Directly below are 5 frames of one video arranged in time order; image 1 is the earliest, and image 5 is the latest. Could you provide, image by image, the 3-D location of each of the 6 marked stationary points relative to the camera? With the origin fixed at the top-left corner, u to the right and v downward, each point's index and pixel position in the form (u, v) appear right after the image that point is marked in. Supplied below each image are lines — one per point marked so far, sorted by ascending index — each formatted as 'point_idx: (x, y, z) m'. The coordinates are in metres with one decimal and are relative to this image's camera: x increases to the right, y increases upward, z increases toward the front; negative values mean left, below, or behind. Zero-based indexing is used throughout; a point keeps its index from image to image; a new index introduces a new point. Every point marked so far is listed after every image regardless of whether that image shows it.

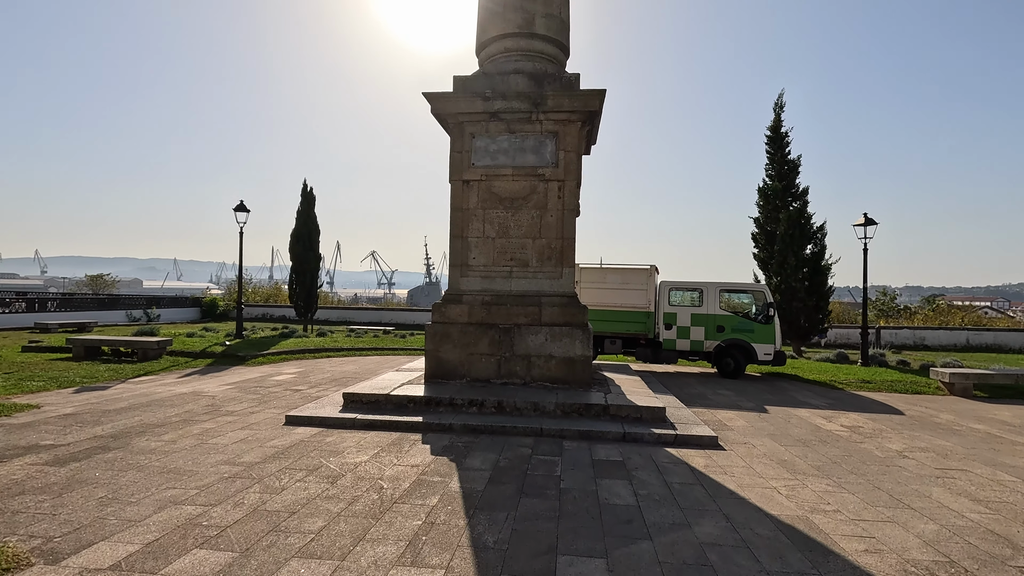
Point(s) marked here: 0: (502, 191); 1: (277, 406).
0: (-0.1, +1.4, +7.6) m
1: (-3.2, -1.6, +7.3) m
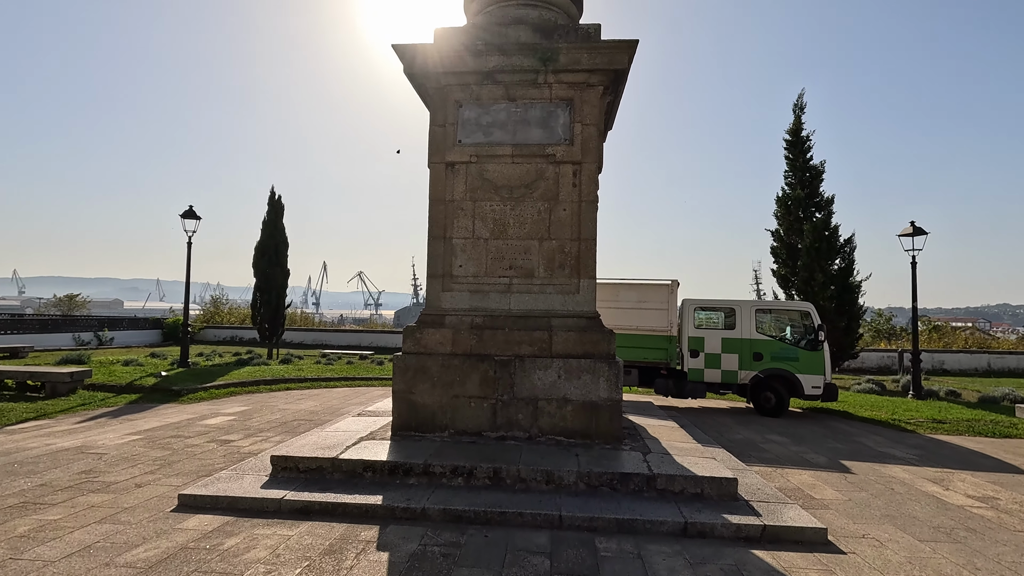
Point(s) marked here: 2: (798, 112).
0: (-0.2, +1.2, +5.7) m
1: (-3.2, -1.8, +5.2) m
2: (+8.2, +5.0, +15.3) m
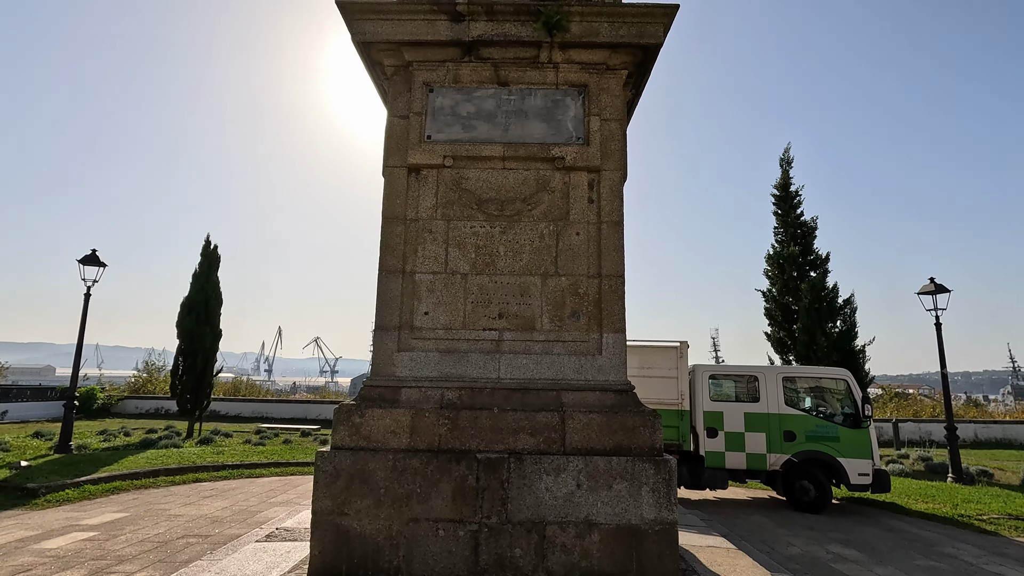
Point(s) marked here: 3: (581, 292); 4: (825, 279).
0: (-0.2, +0.8, +4.0) m
1: (-3.2, -2.1, +2.9) m
2: (+7.5, +3.3, +14.6) m
3: (+0.5, 0.0, +3.9) m
4: (+7.9, +0.2, +13.6) m
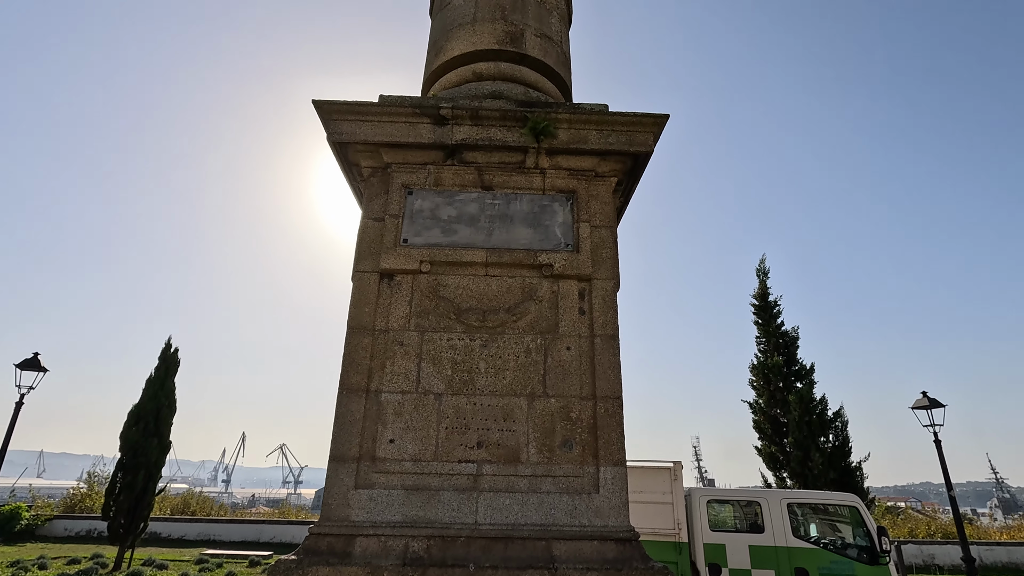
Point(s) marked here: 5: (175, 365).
0: (-0.3, -0.1, +3.6) m
1: (-3.3, -2.6, +1.9) m
2: (+6.9, +0.3, +14.7) m
3: (+0.4, -0.8, +3.4) m
4: (+7.4, -2.5, +13.2) m
5: (-9.0, -2.1, +14.4) m
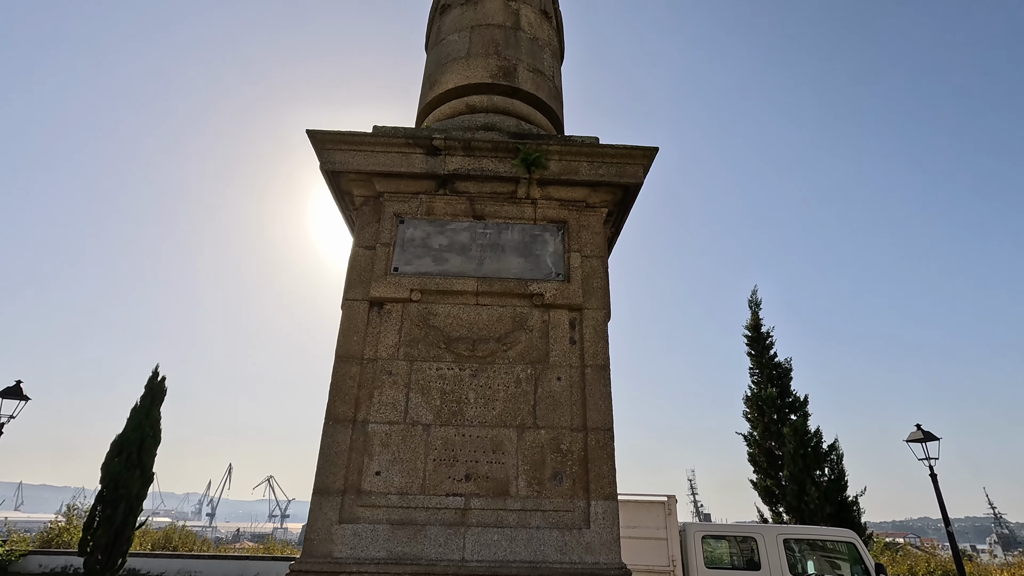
0: (-0.4, -0.2, +3.6) m
1: (-3.4, -2.7, +1.7) m
2: (+6.7, -0.5, +14.8) m
3: (+0.3, -1.0, +3.3) m
4: (+7.2, -3.3, +13.1) m
5: (-9.2, -2.8, +14.1) m
